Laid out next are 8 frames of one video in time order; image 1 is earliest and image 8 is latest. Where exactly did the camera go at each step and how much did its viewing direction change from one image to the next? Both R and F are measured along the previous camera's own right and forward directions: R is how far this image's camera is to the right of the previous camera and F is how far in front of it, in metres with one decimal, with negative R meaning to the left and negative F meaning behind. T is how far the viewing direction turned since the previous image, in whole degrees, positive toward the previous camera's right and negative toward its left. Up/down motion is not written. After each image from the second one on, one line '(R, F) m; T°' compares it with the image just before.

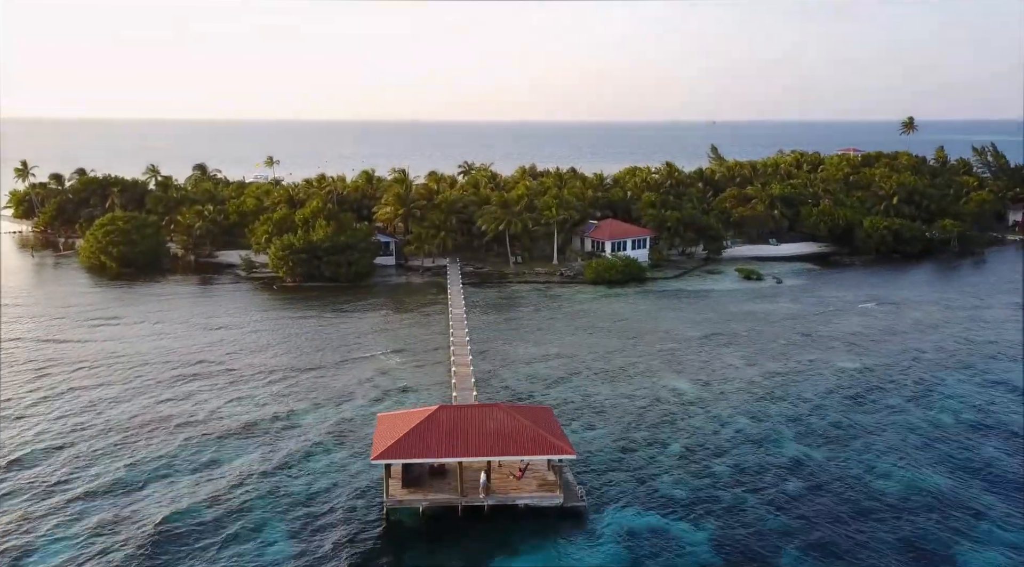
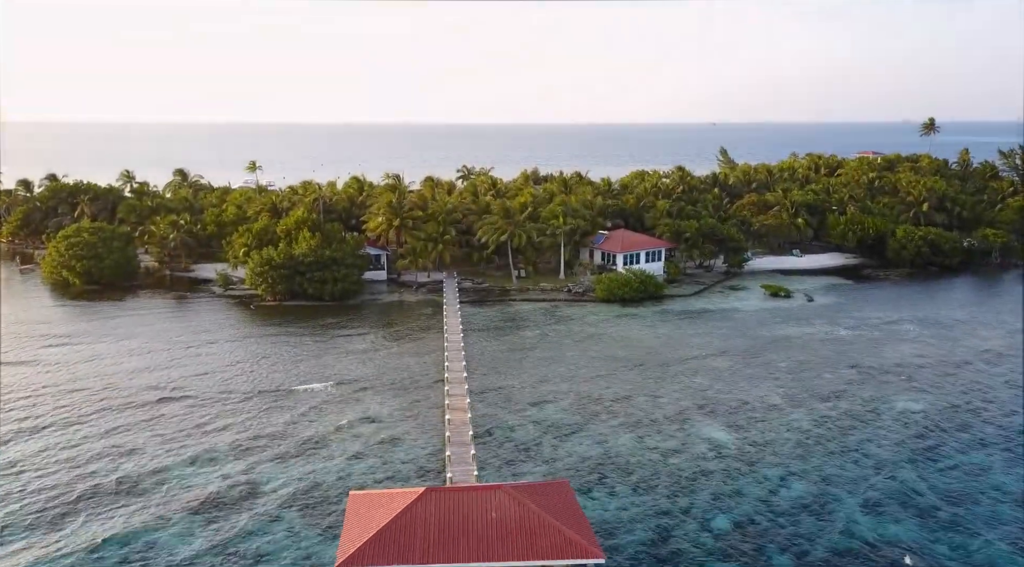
(-0.2, +4.3) m; 0°
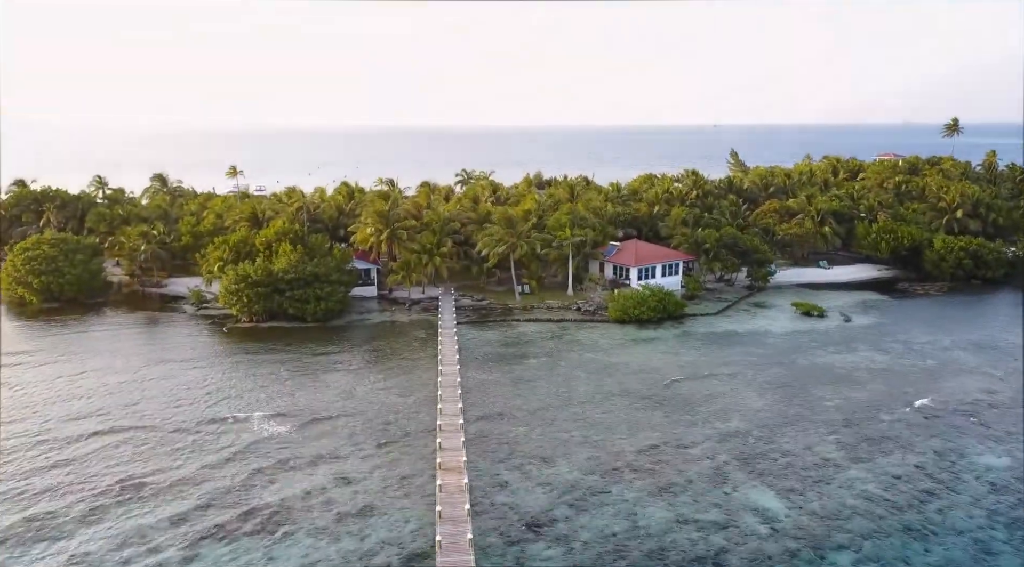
(-0.1, +4.1) m; 0°
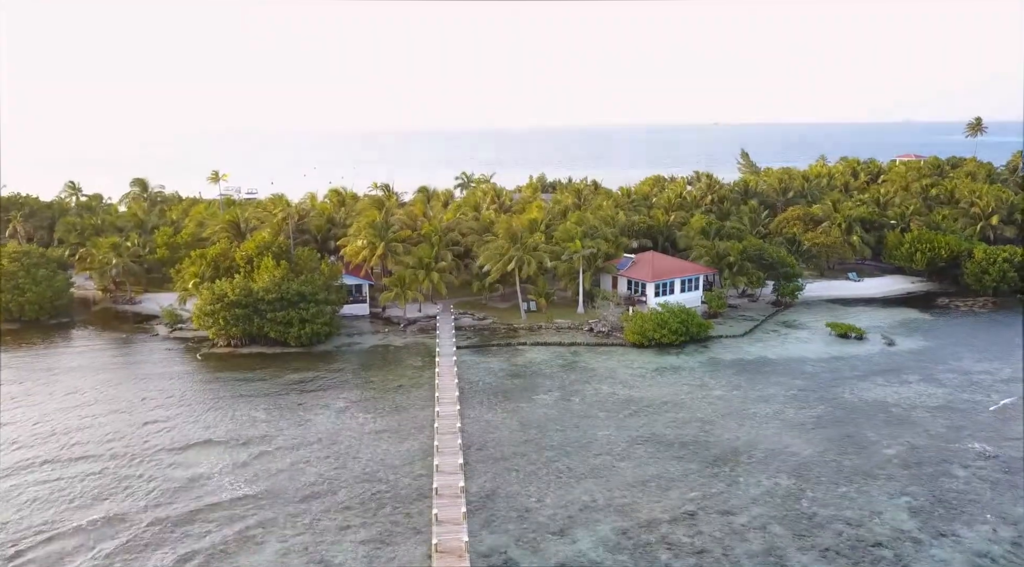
(-0.3, +3.6) m; 0°
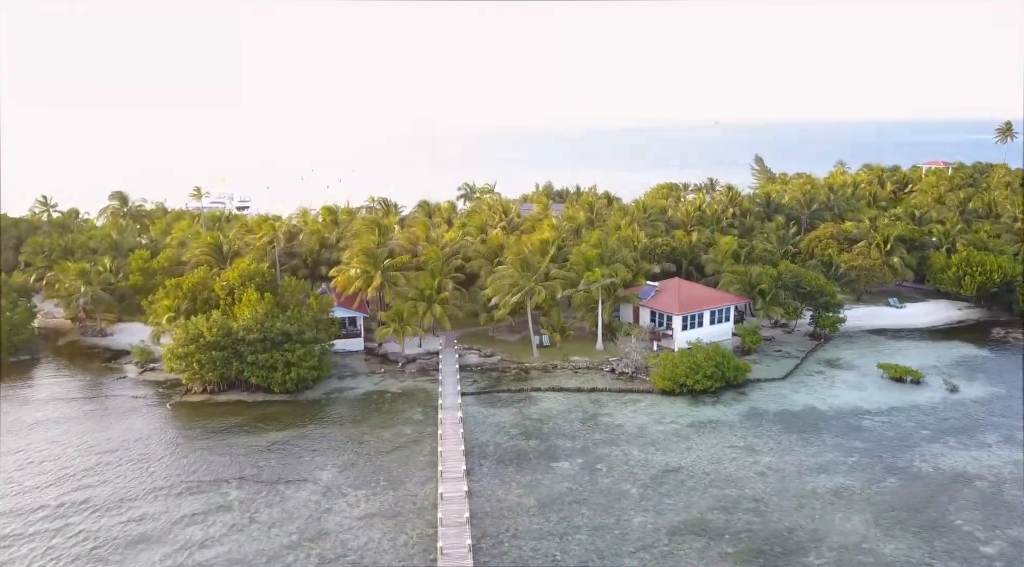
(-0.5, +3.8) m; 0°
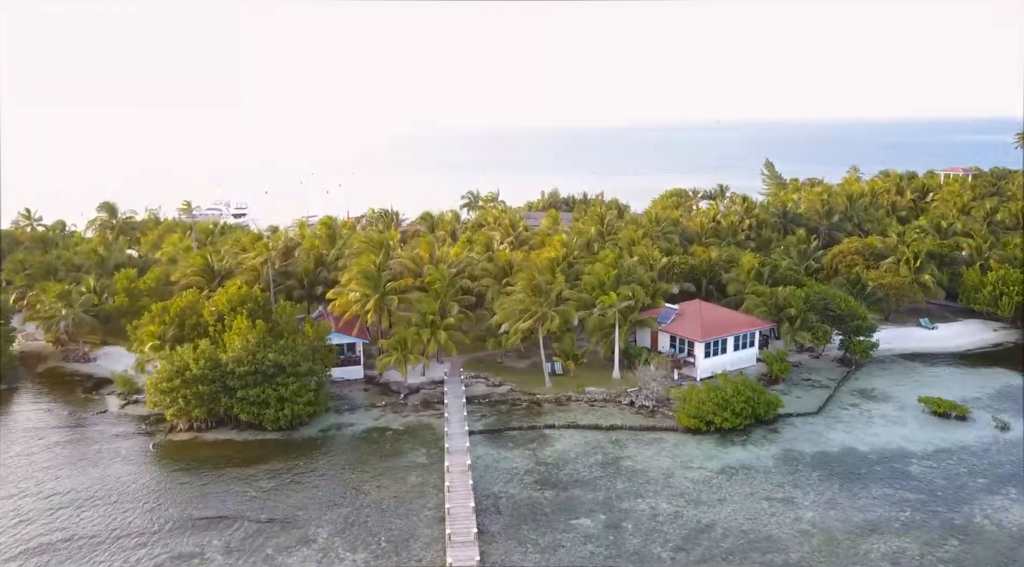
(-0.4, +2.3) m; 0°
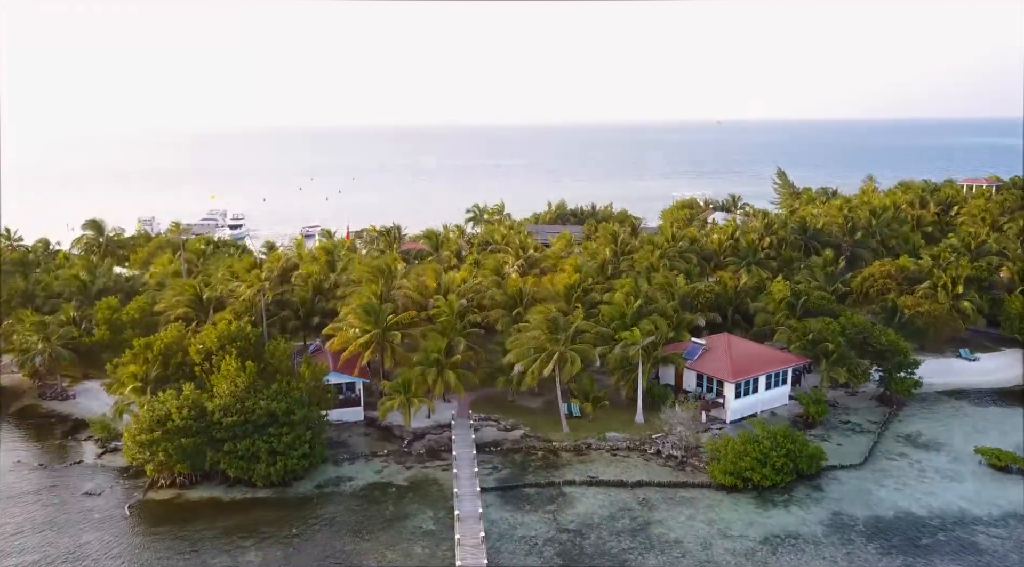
(-0.5, +2.6) m; 0°
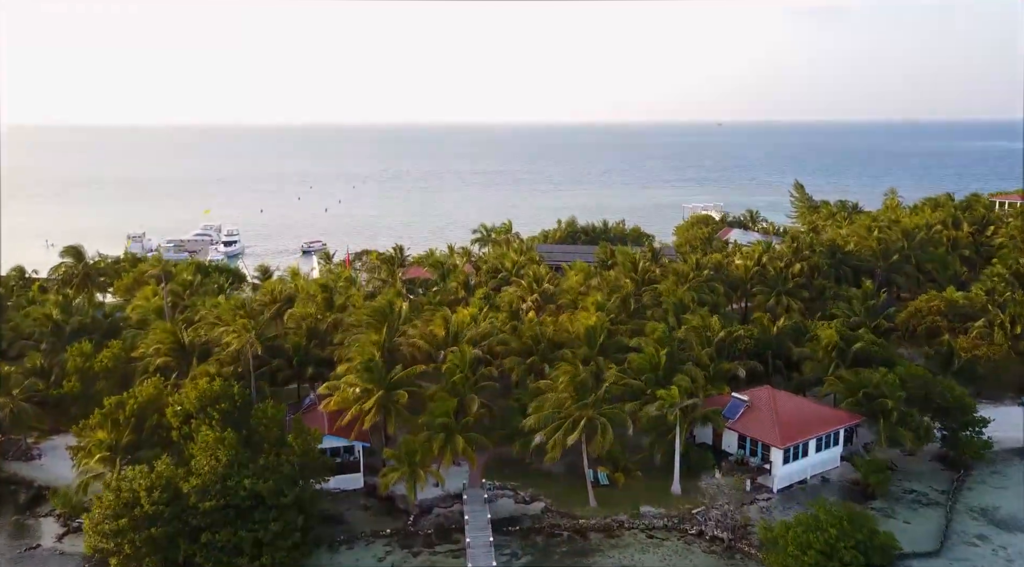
(-0.7, +3.4) m; 0°
